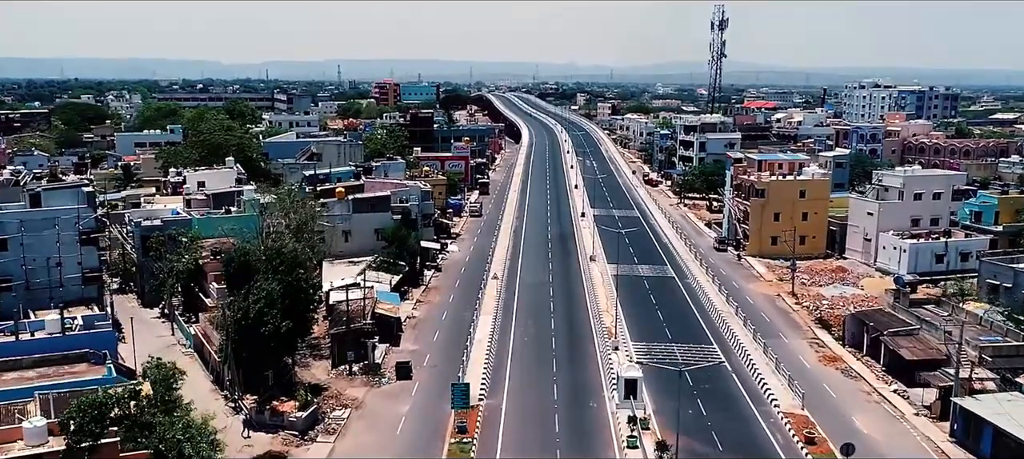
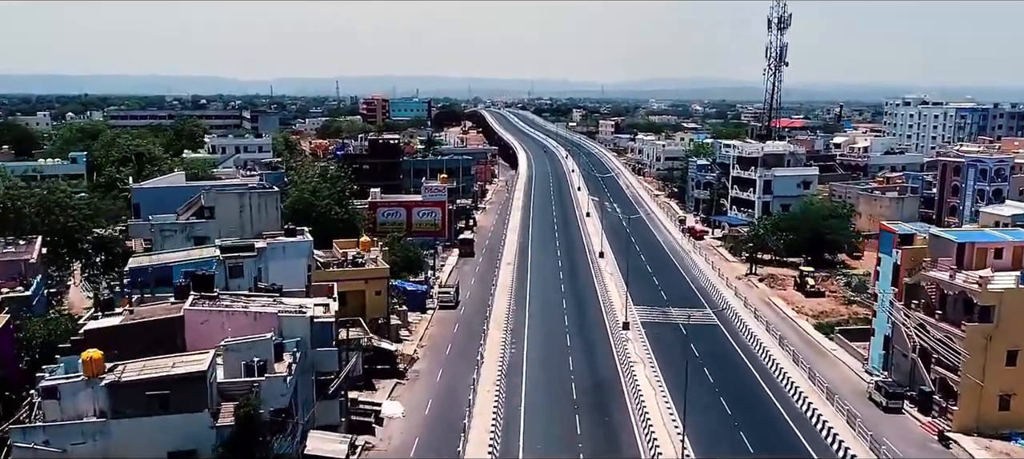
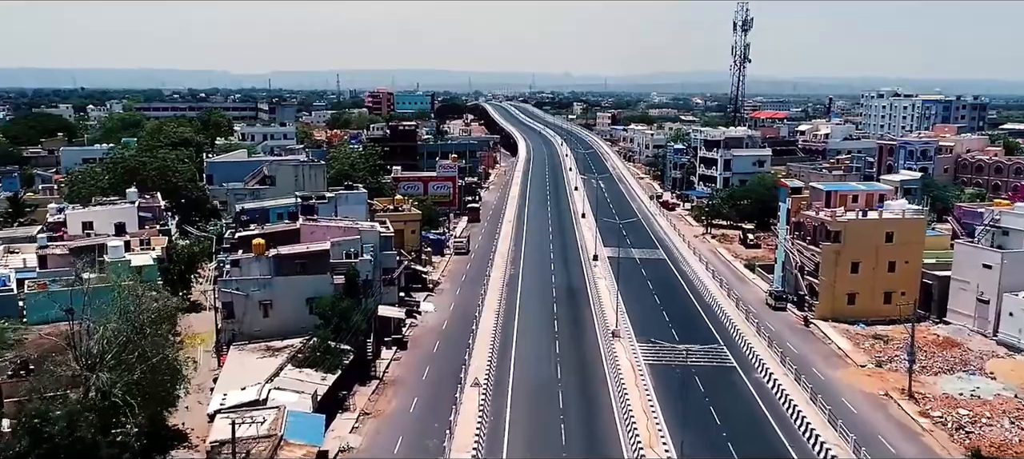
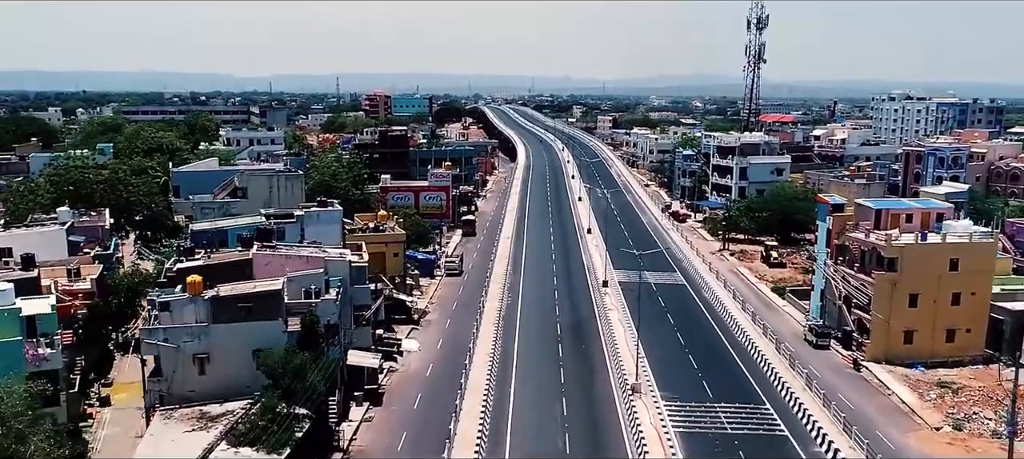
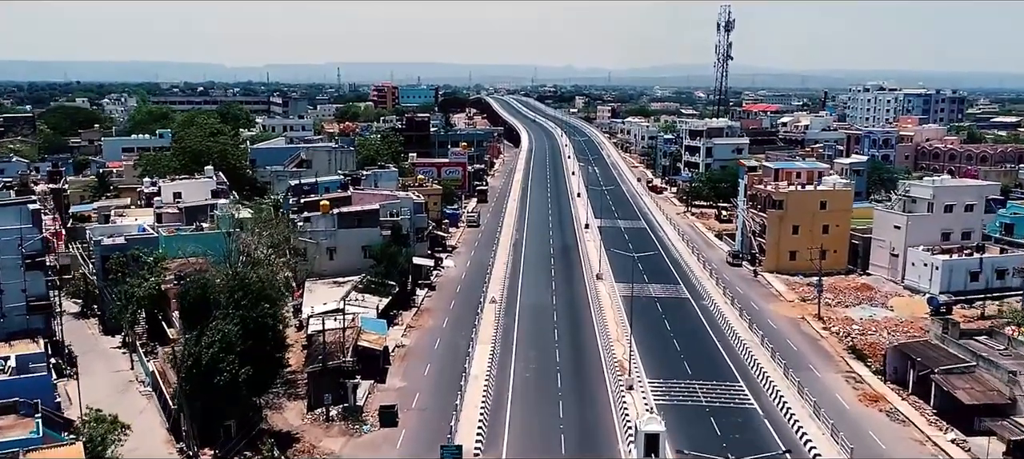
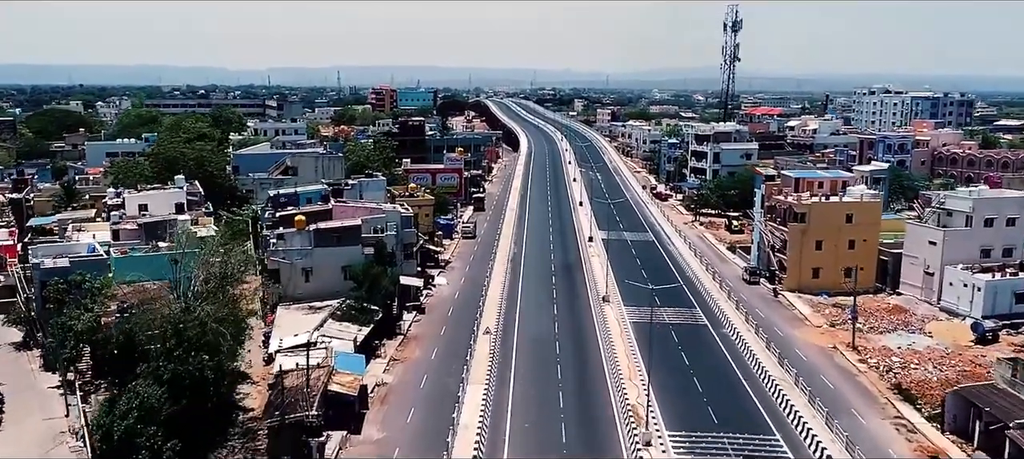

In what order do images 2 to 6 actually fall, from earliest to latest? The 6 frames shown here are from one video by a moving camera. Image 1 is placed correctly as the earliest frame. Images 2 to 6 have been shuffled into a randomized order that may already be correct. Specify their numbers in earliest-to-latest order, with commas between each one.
5, 6, 3, 4, 2
